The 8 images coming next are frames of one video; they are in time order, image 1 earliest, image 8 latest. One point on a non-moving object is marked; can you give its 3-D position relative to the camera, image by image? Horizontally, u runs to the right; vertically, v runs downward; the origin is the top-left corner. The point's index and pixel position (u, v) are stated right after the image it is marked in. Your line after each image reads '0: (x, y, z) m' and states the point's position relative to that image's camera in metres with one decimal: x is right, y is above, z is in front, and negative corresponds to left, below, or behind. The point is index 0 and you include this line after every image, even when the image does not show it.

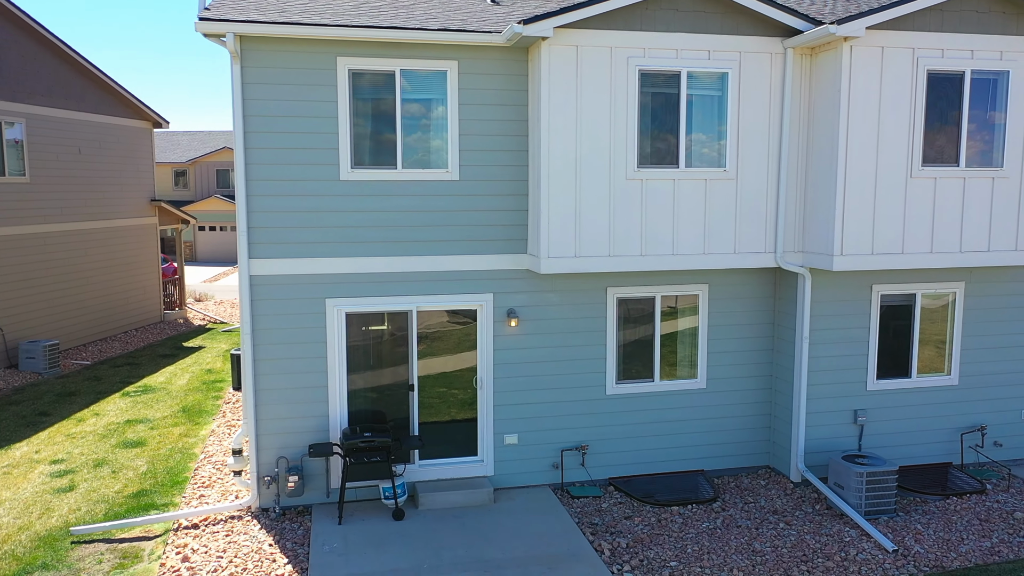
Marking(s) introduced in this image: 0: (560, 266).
0: (+0.5, +0.3, +7.6) m
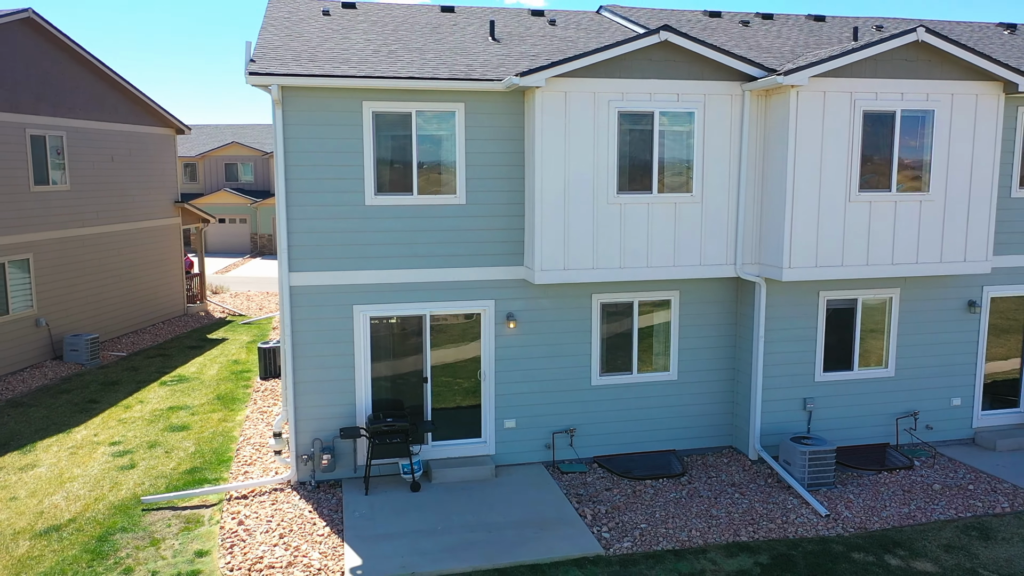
0: (+0.5, +0.1, +9.0) m
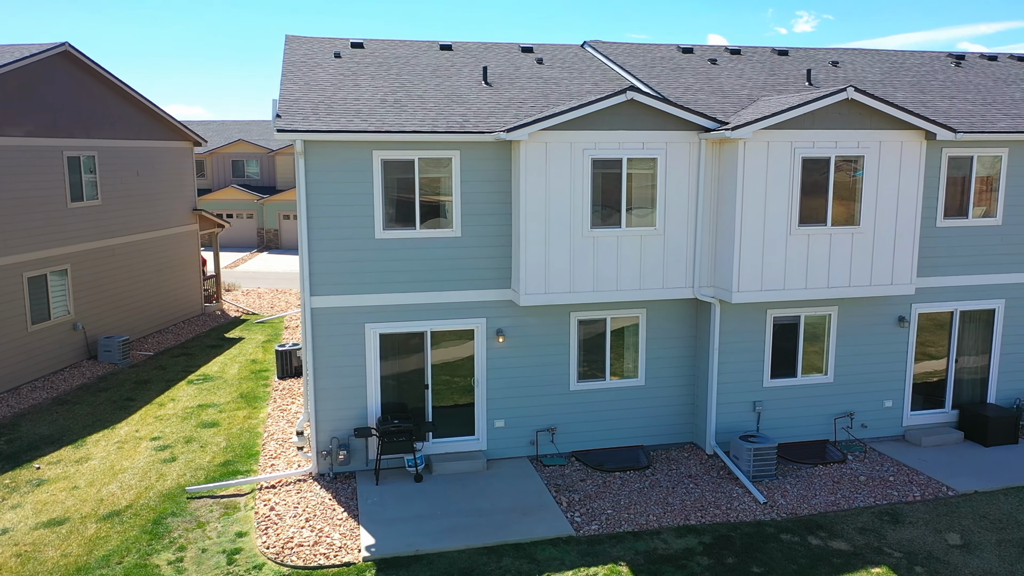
0: (+0.3, -0.2, +10.5) m
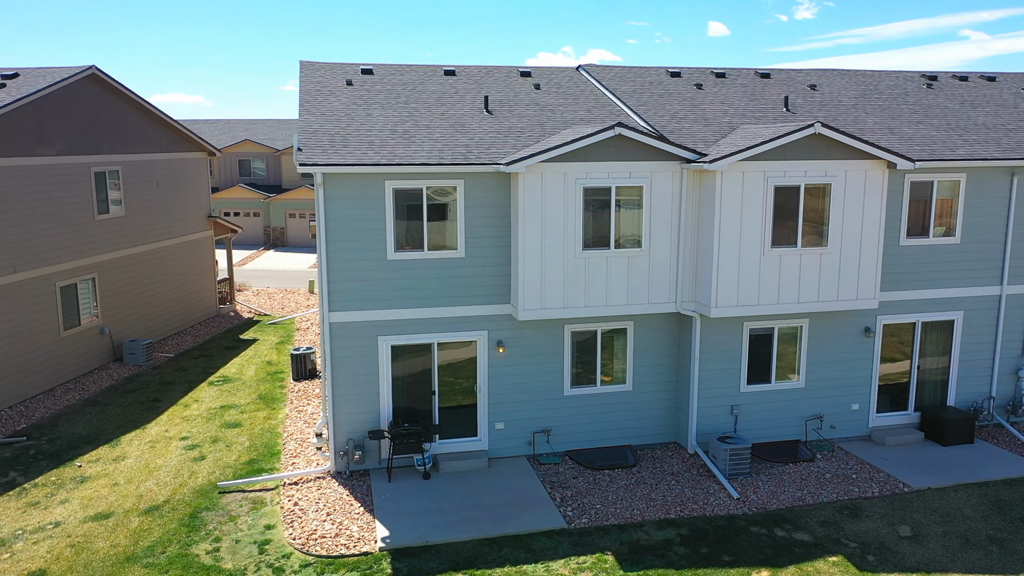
0: (+0.3, -0.4, +11.6) m
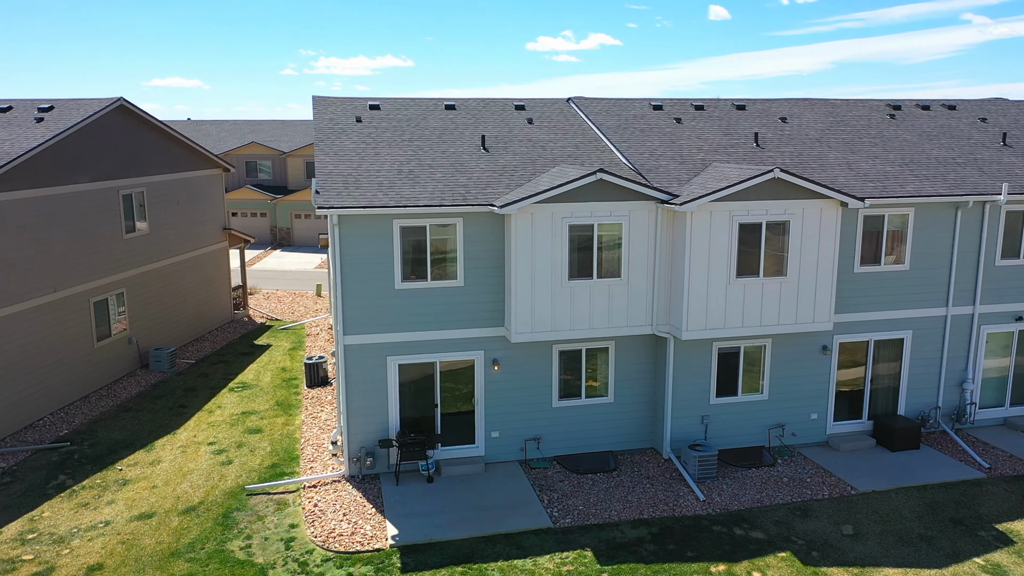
0: (+0.2, -0.9, +13.0) m
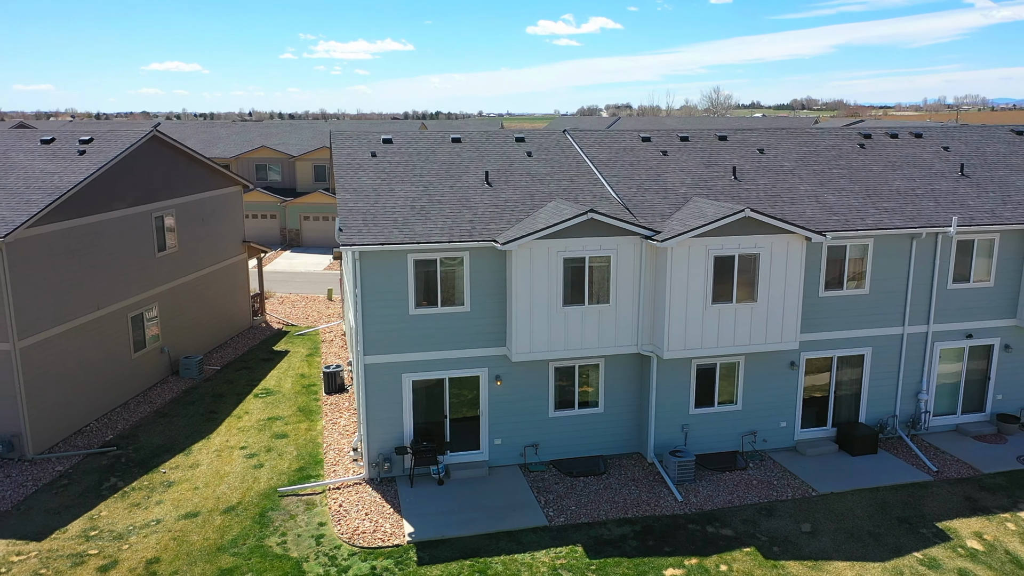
0: (+0.2, -1.4, +14.7) m
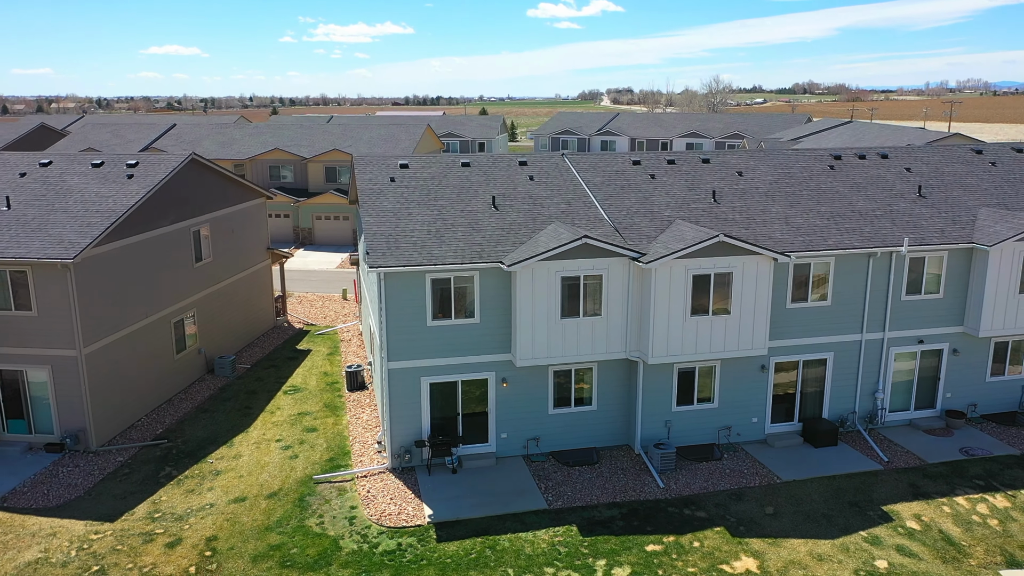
0: (+0.3, -1.7, +16.9) m
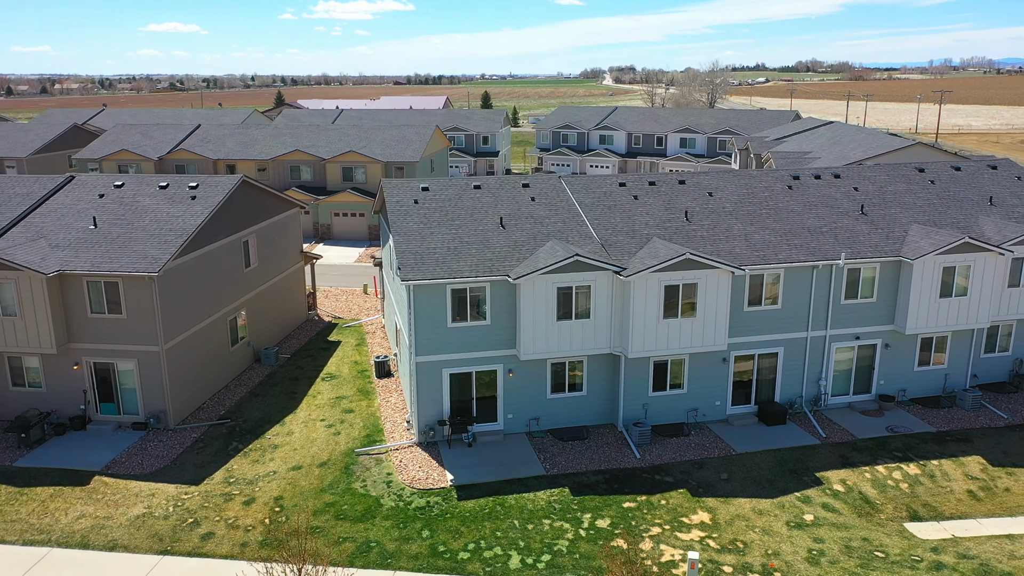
0: (+0.5, -2.0, +20.7) m
